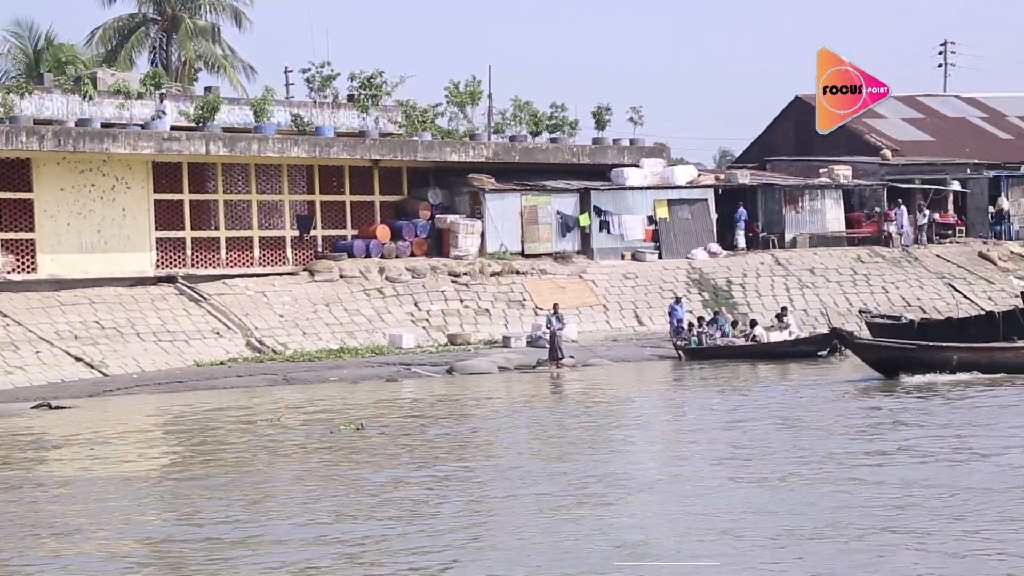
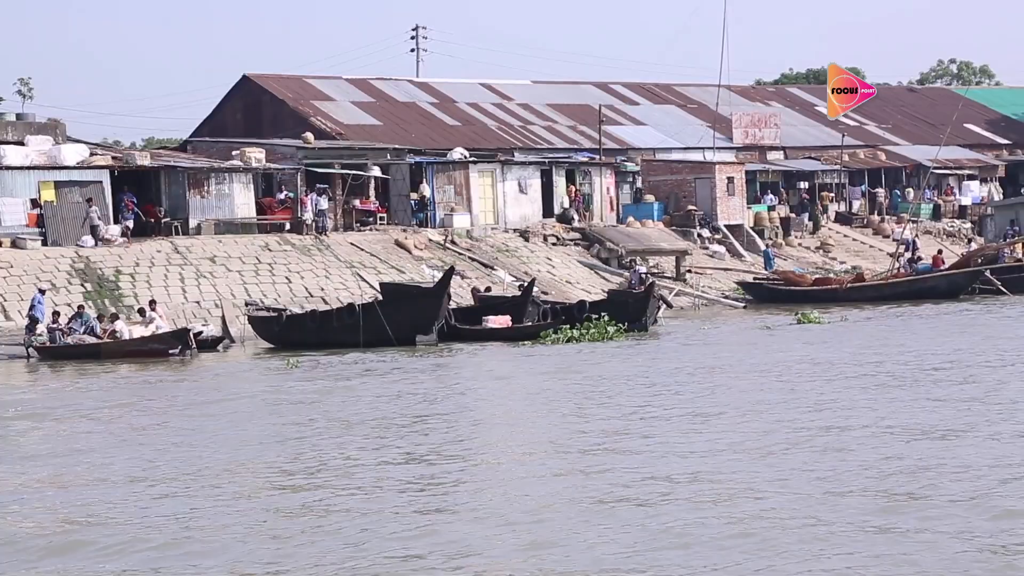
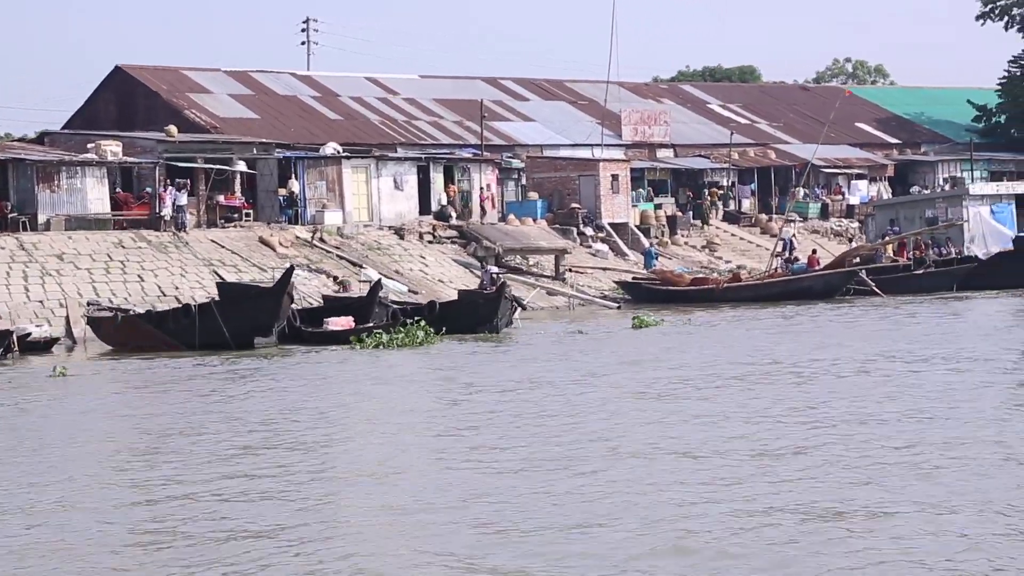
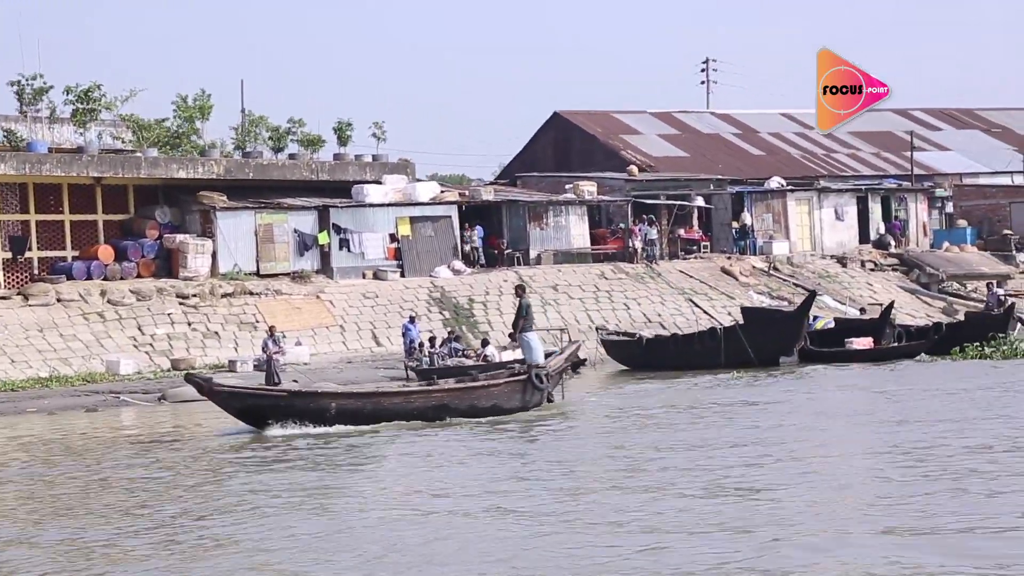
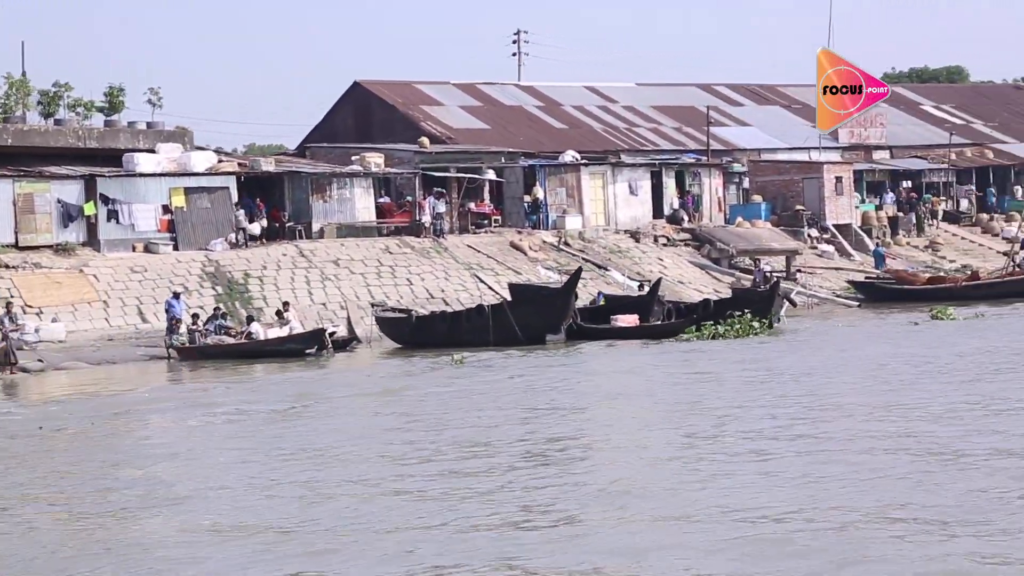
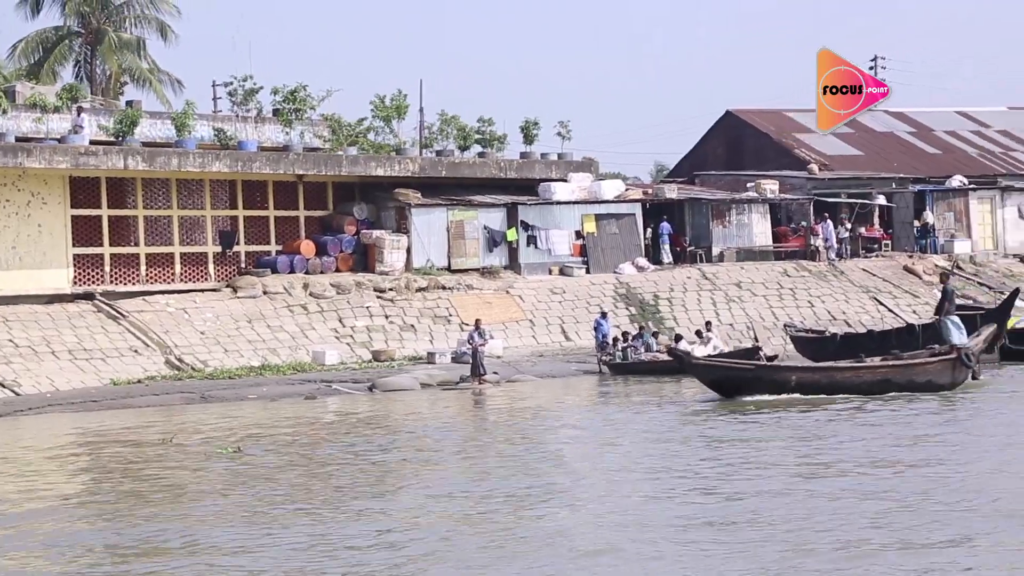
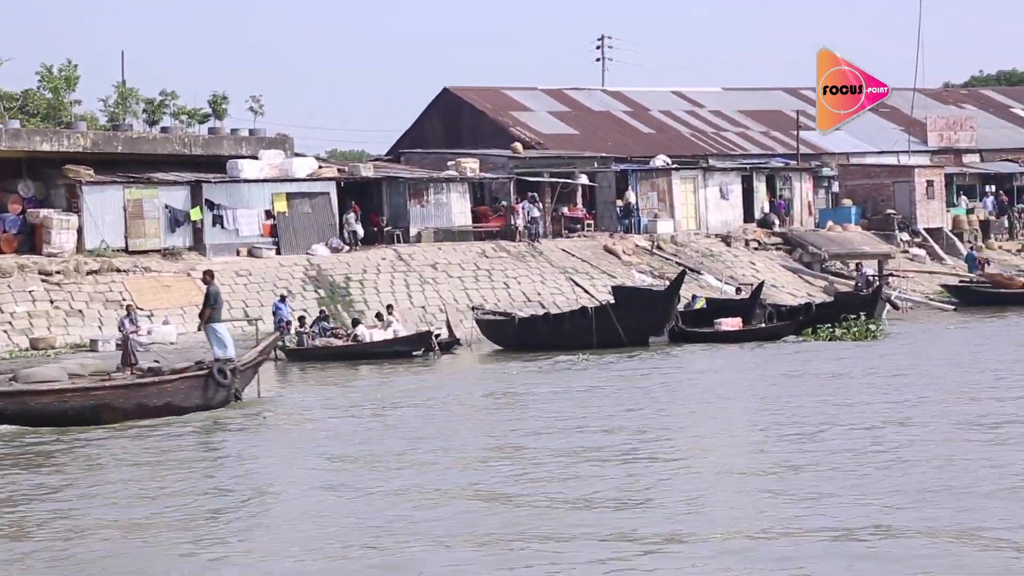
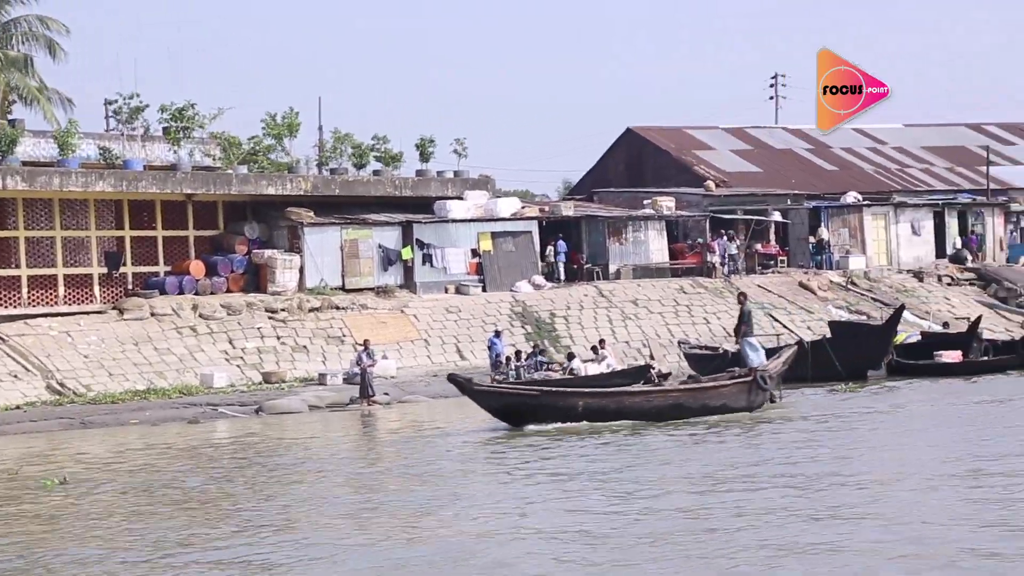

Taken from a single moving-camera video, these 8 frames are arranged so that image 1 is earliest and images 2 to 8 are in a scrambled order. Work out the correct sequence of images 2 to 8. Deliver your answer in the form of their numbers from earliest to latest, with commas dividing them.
6, 8, 4, 7, 5, 2, 3
